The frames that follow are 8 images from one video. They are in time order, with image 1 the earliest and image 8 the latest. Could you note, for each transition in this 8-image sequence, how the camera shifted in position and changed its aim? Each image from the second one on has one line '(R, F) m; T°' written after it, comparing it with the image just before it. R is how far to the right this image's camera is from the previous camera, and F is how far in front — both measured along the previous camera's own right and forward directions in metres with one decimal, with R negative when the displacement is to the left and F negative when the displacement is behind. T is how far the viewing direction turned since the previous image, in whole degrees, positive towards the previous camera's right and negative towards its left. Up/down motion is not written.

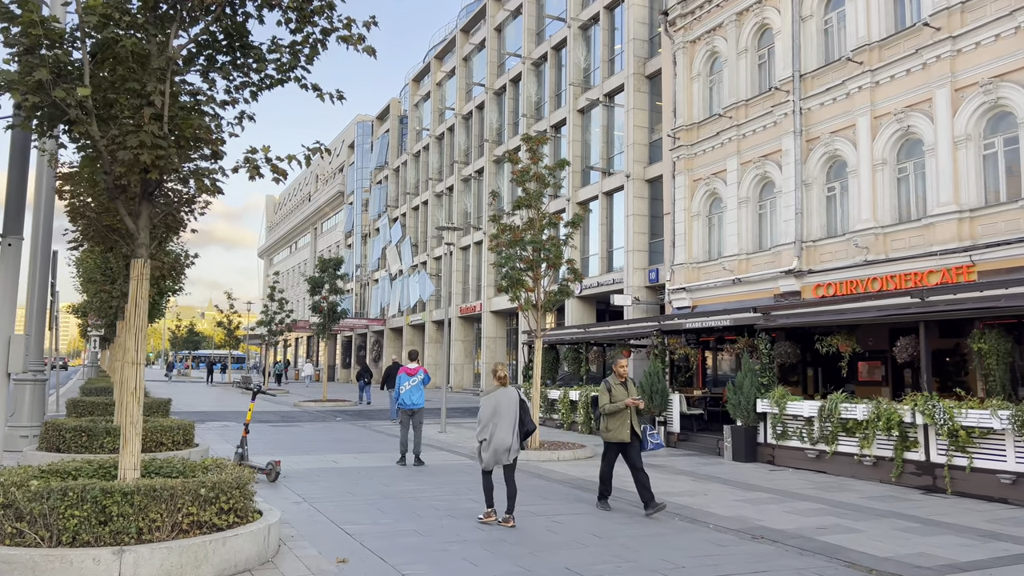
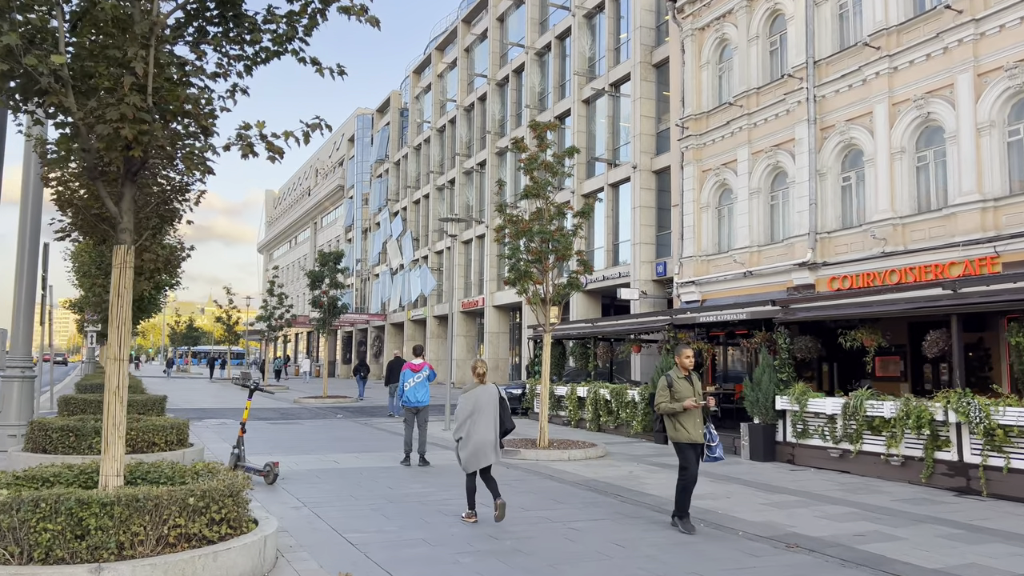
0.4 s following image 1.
(-0.1, +0.6) m; 0°
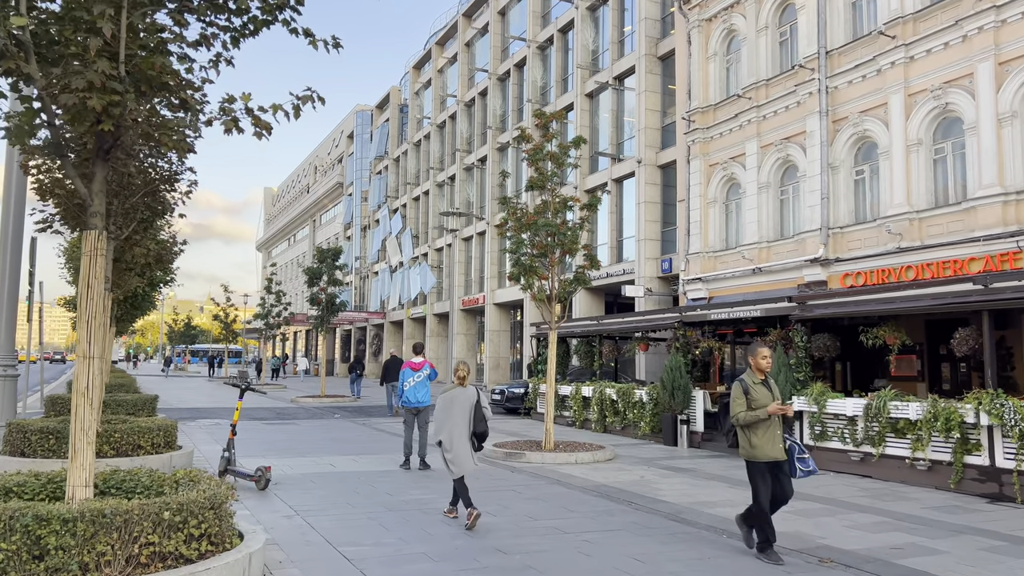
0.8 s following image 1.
(-0.1, +0.6) m; 0°
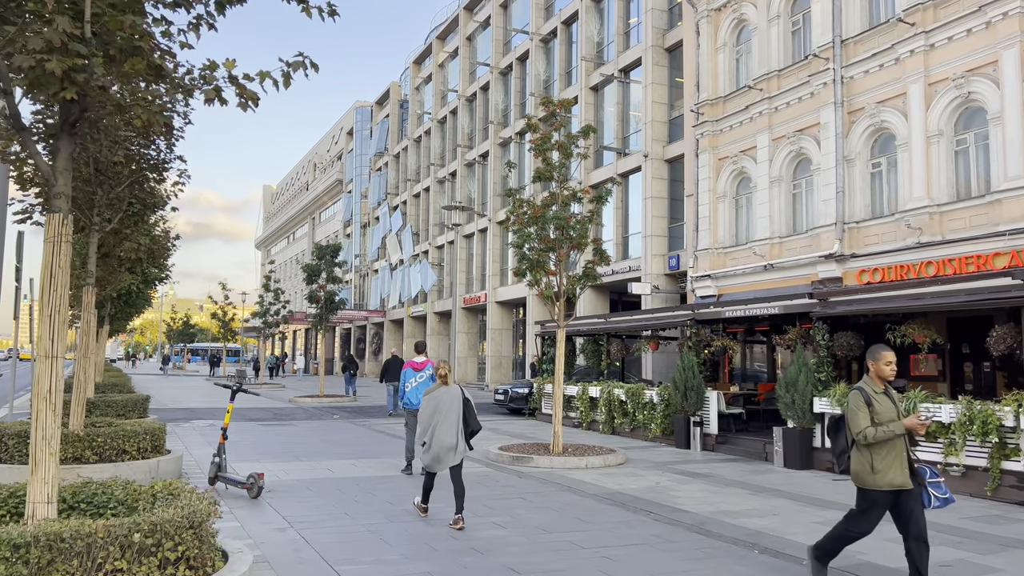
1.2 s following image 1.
(-0.1, +0.6) m; 0°
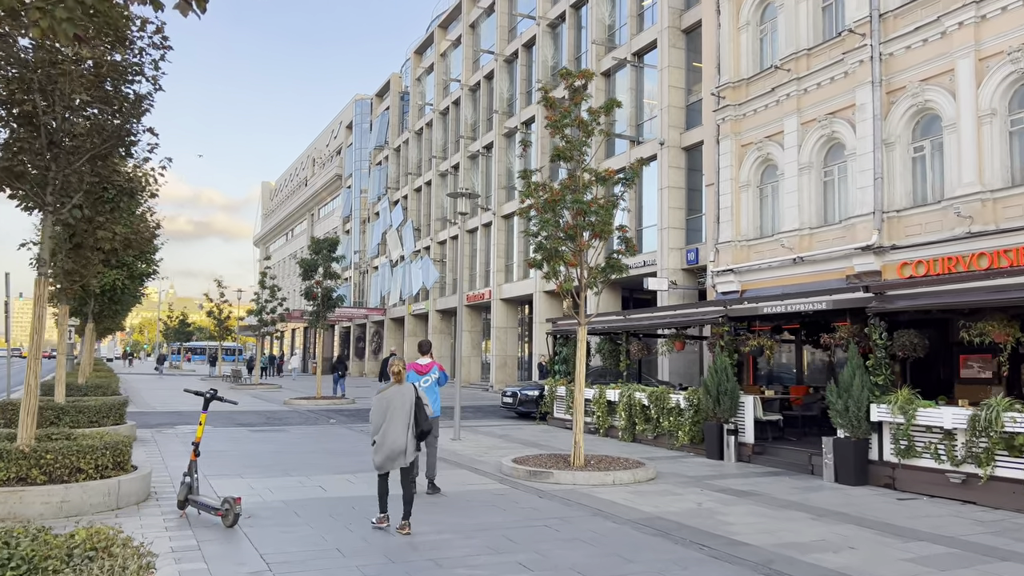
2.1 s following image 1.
(-0.2, +1.4) m; 0°
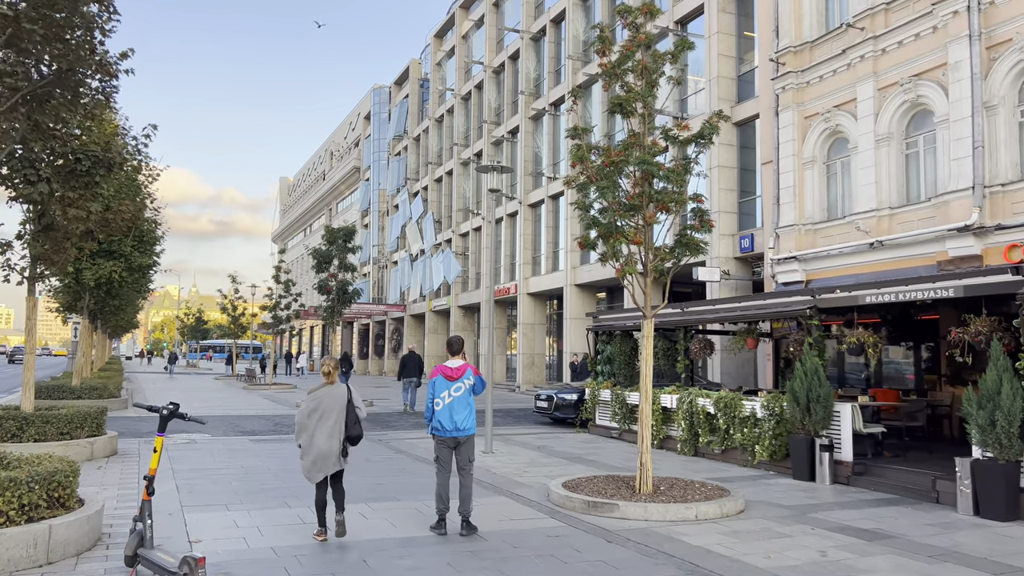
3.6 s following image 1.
(-0.4, +2.1) m; -1°
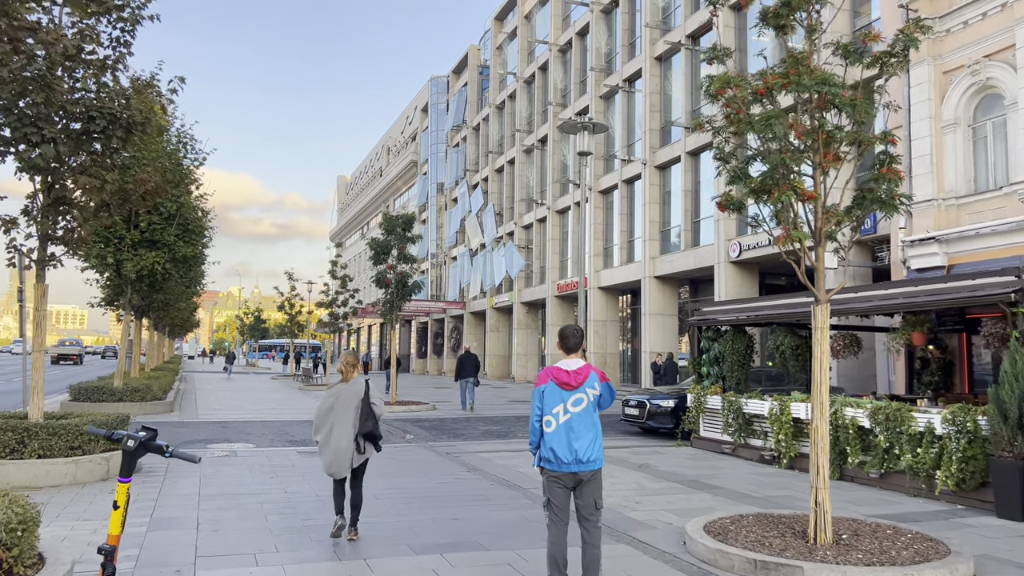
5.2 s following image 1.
(-0.6, +2.3) m; -4°
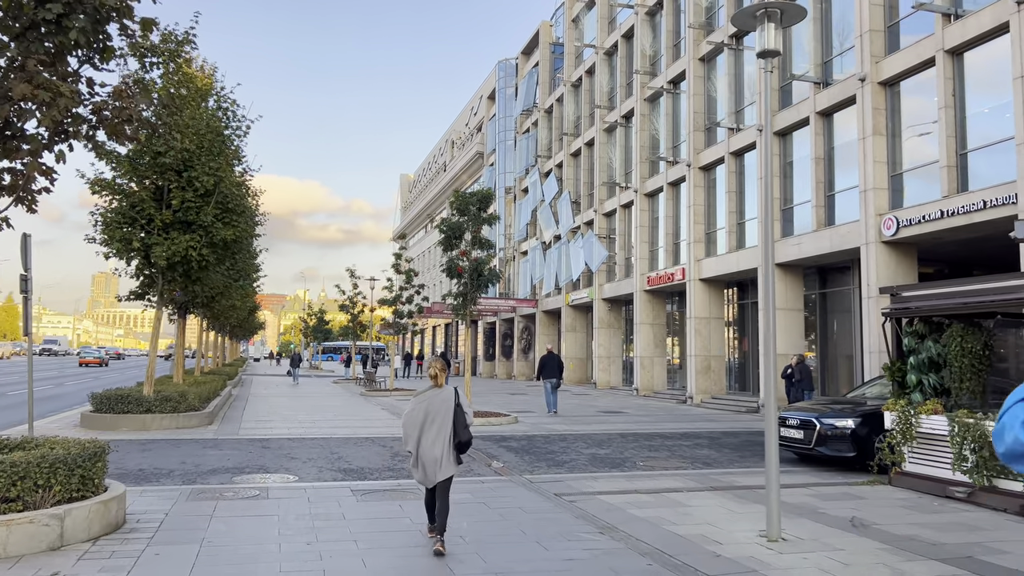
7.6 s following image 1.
(-0.8, +3.5) m; -5°
